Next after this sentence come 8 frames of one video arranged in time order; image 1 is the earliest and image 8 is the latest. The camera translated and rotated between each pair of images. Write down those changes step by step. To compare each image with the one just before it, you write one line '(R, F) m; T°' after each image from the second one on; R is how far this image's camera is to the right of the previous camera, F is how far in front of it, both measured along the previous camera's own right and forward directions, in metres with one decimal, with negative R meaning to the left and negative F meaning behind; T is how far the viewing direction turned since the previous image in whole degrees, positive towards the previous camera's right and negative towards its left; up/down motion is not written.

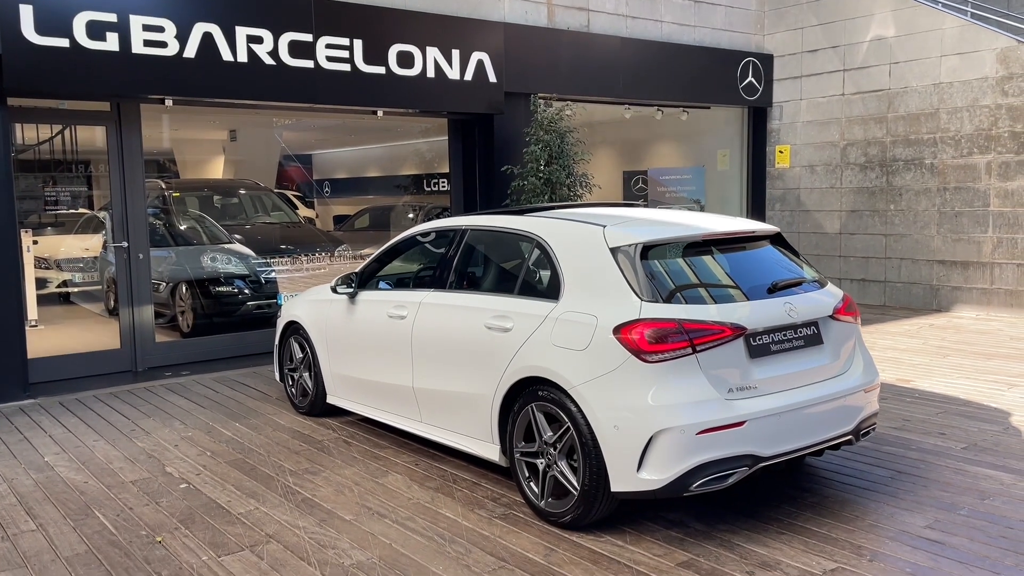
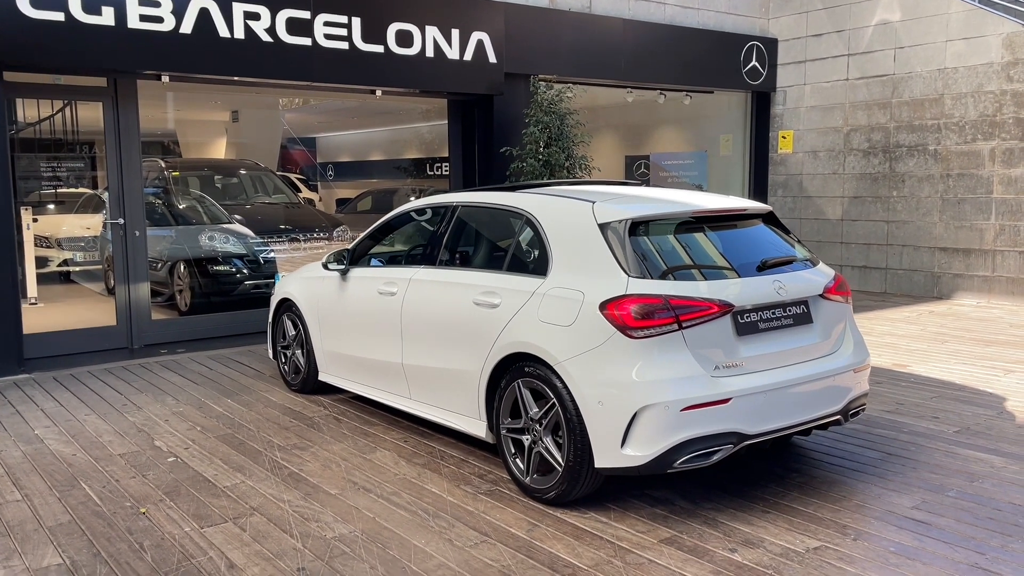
(+0.1, 0.0) m; 0°
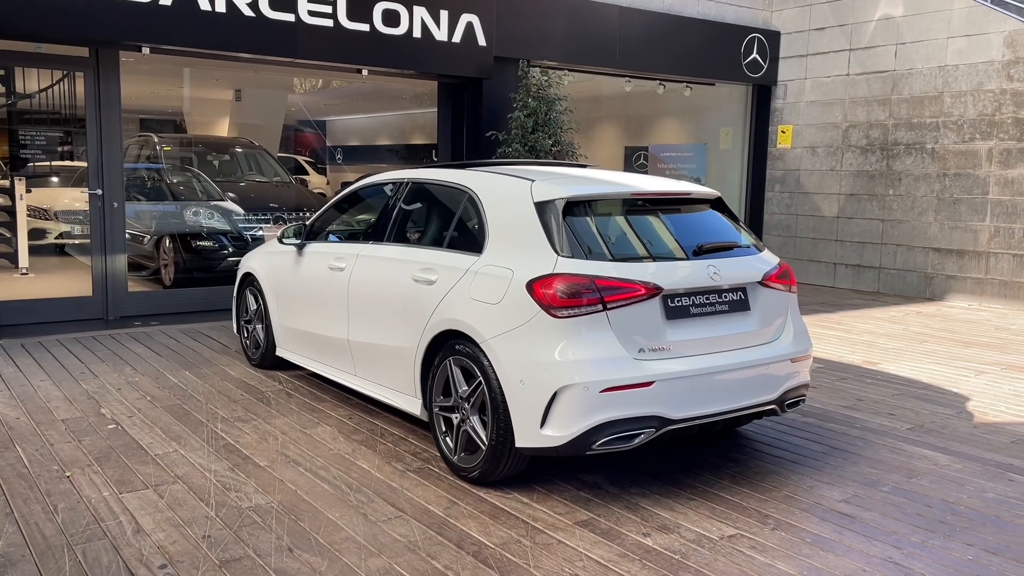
(+0.4, +0.1) m; -1°
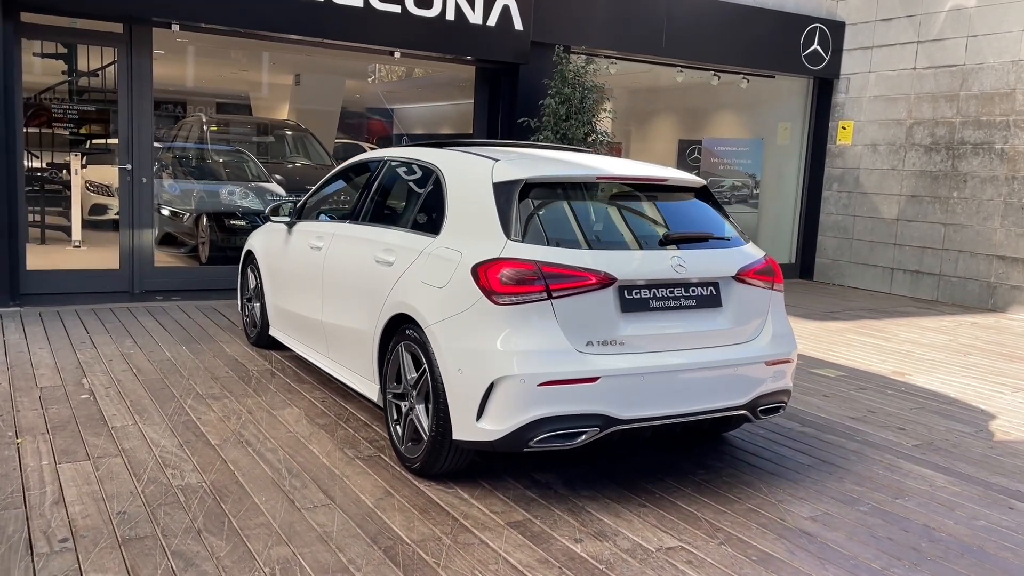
(+0.6, +0.2) m; -5°
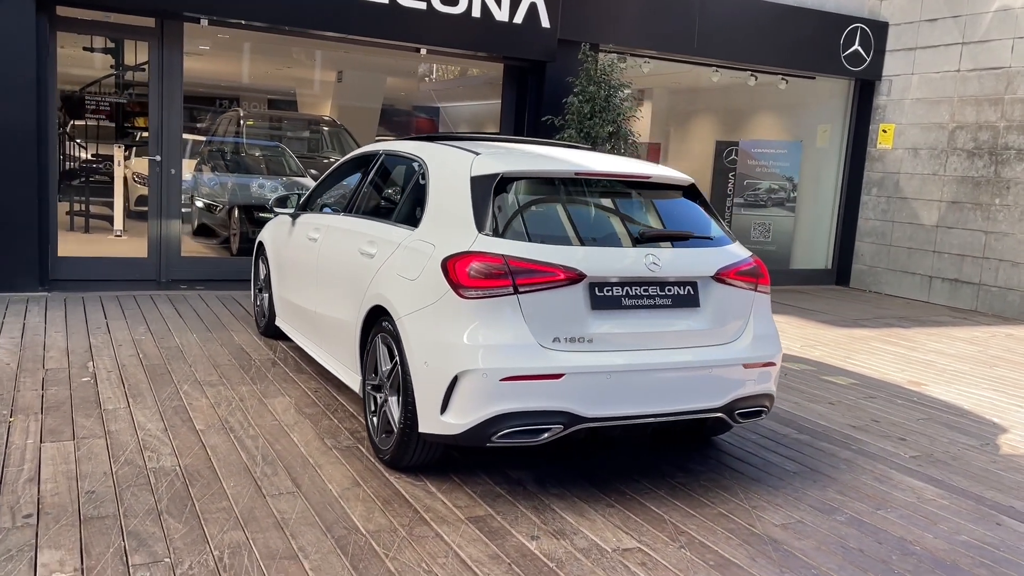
(+0.3, 0.0) m; -3°
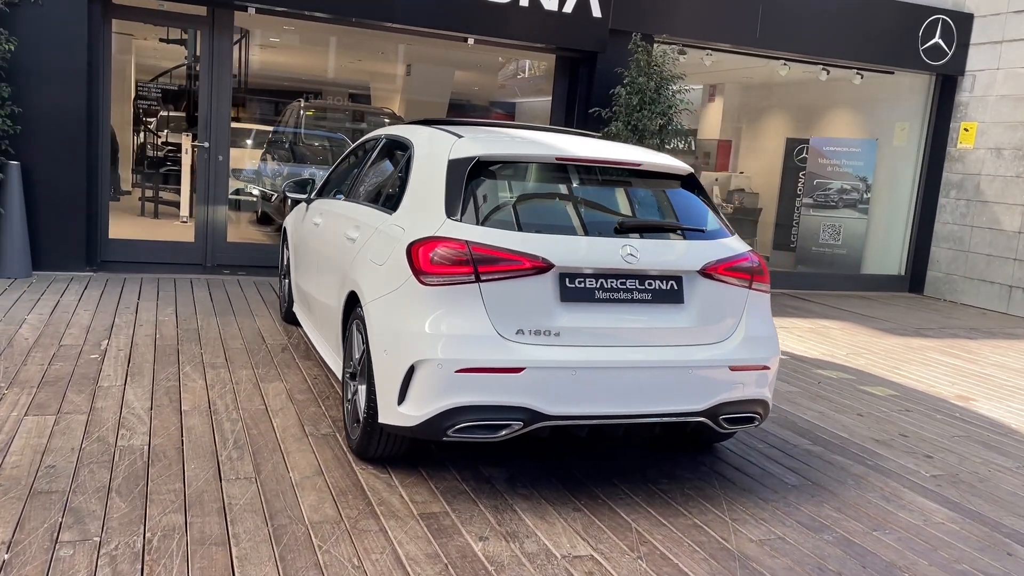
(+0.5, +0.2) m; -6°
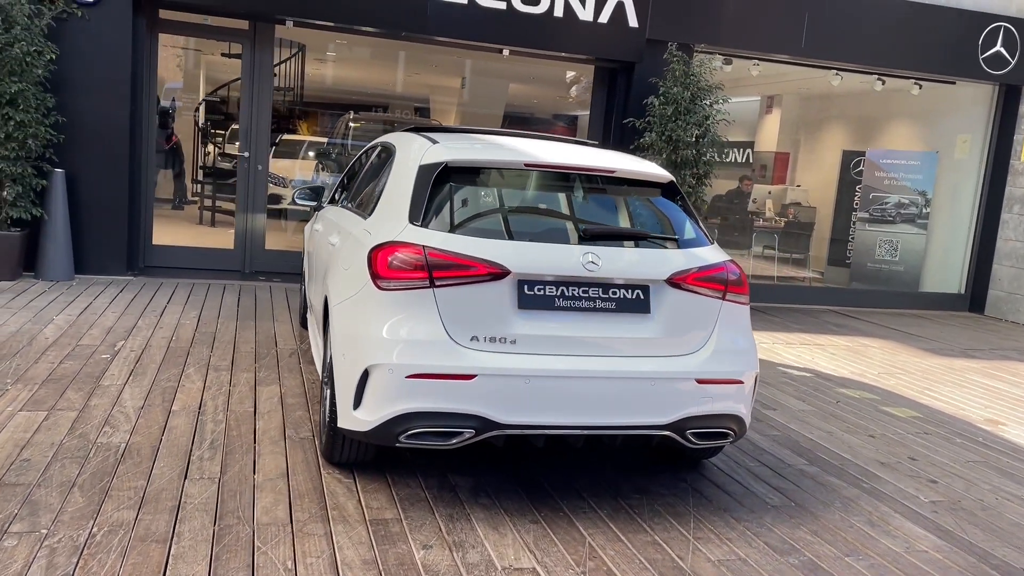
(+0.4, +0.1) m; -5°
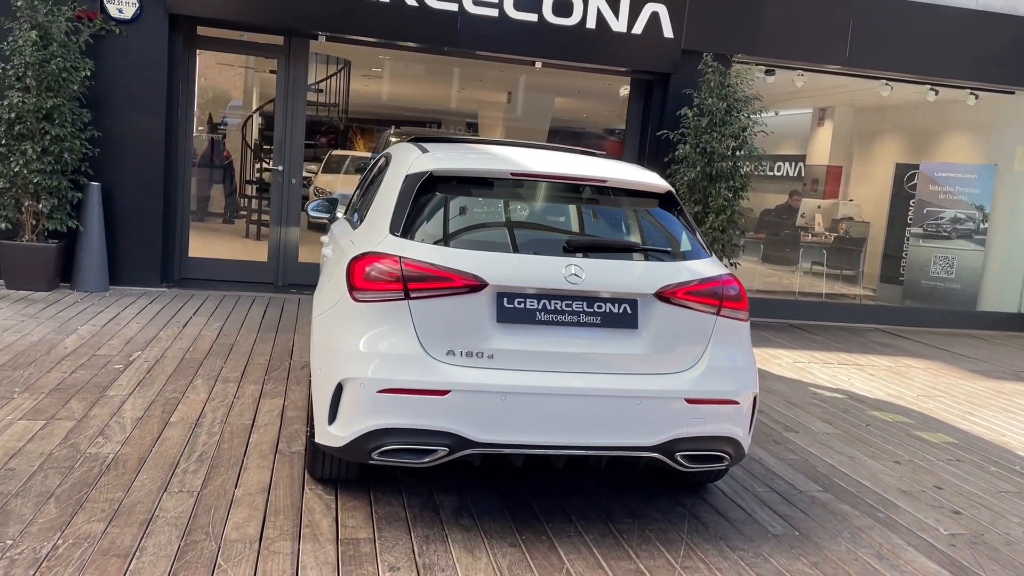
(+0.3, +0.1) m; -4°
